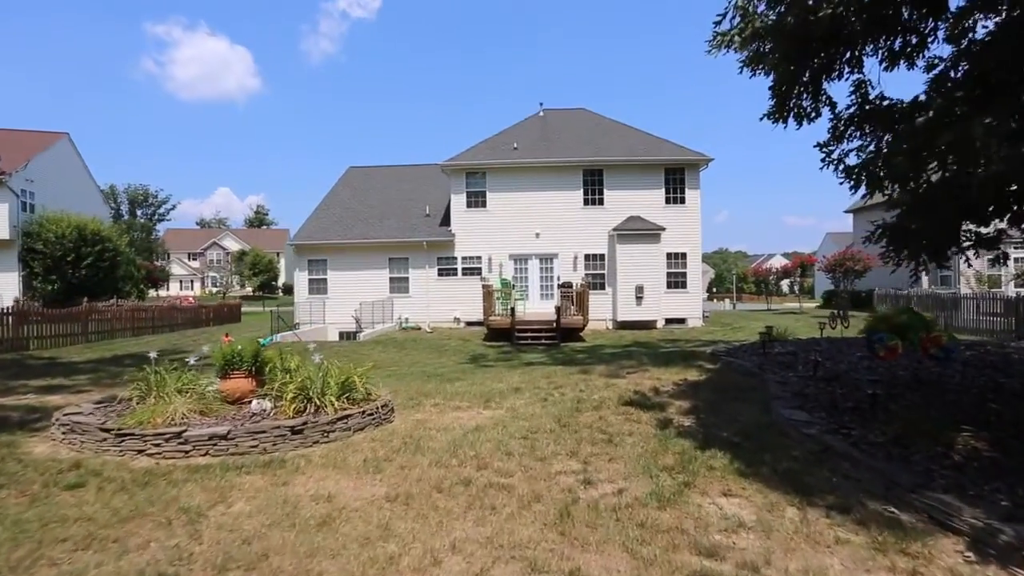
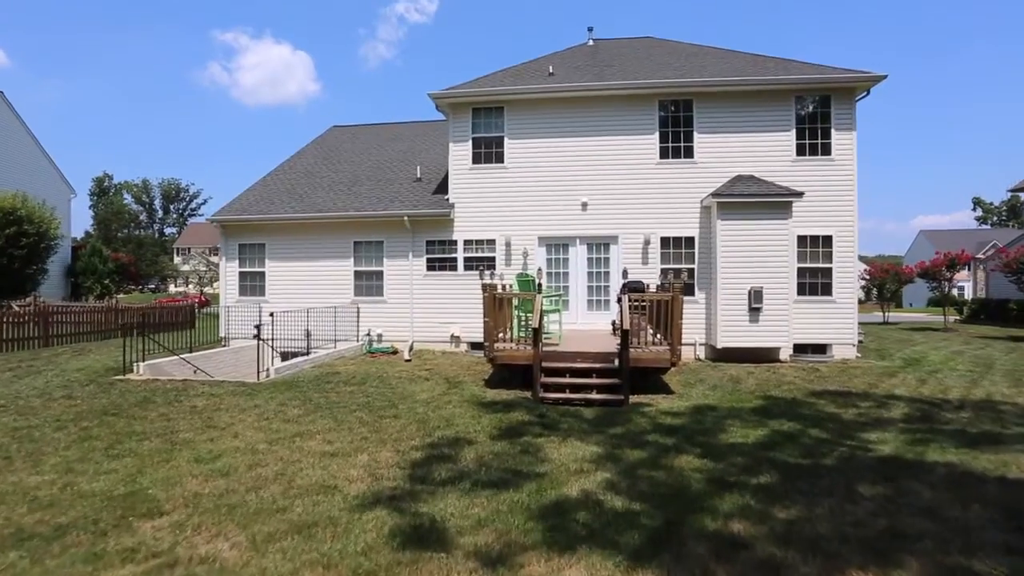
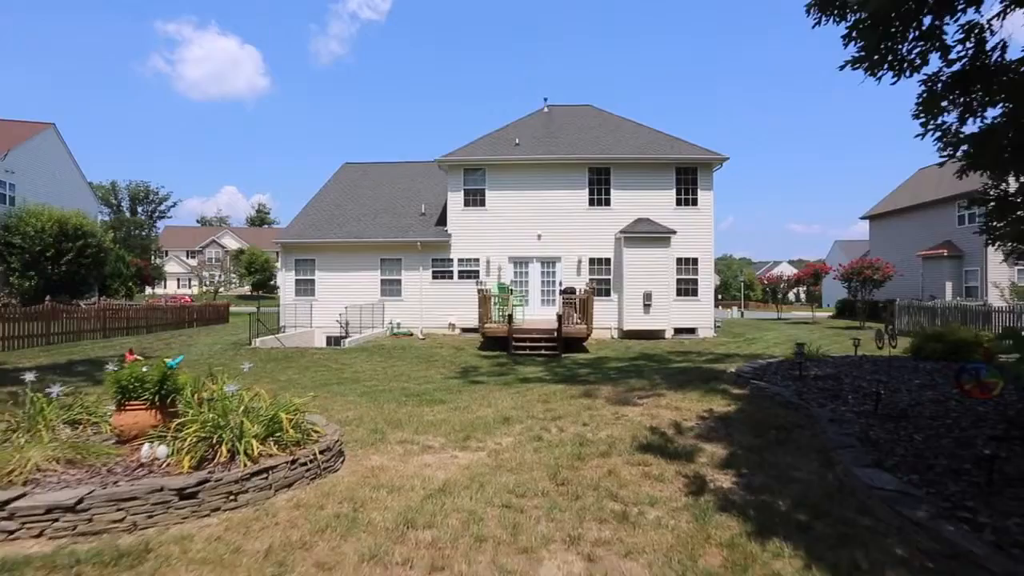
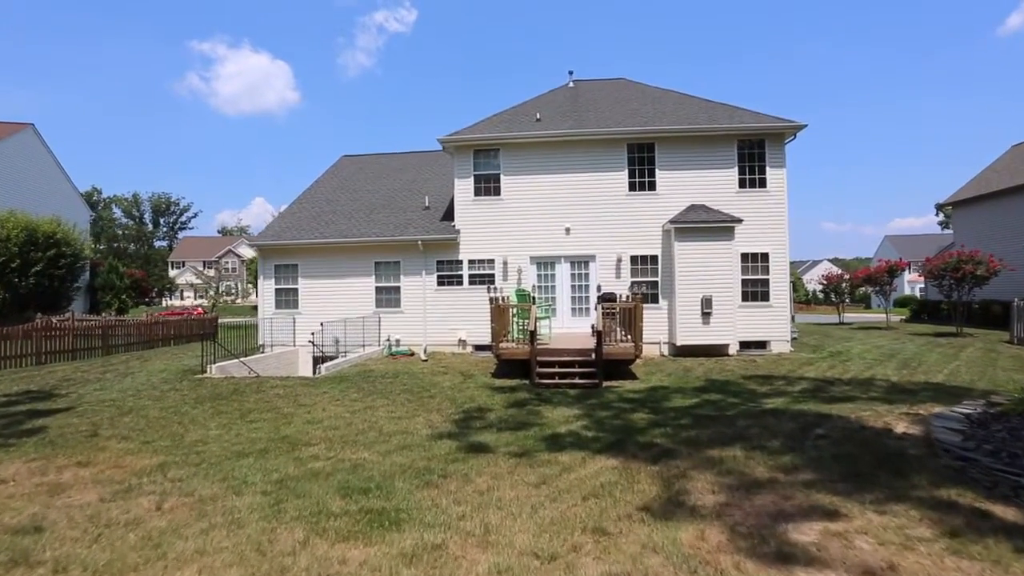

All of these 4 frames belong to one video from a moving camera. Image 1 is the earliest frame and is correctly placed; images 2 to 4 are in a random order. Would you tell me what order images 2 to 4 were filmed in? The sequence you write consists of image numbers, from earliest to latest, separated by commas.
3, 4, 2
